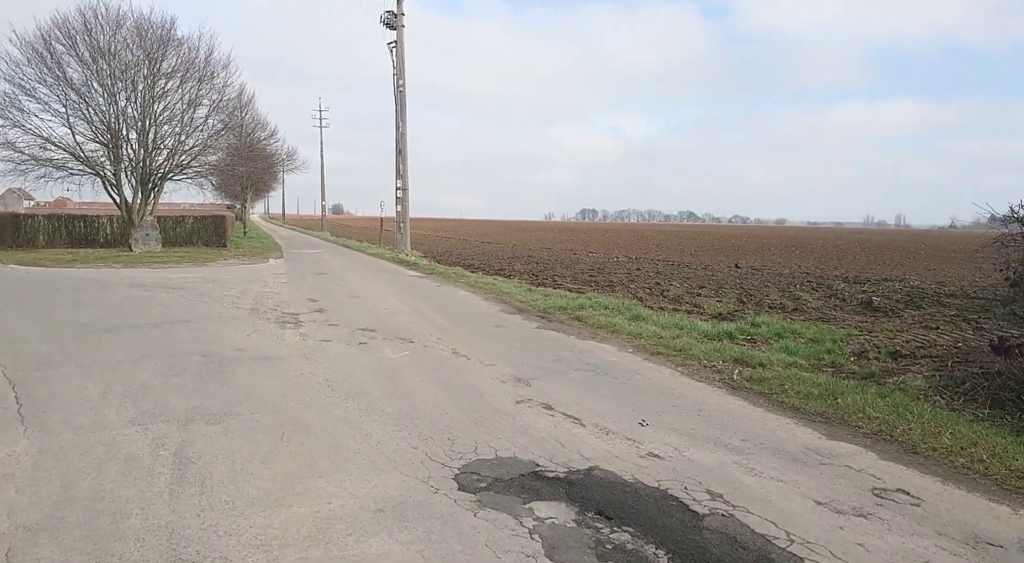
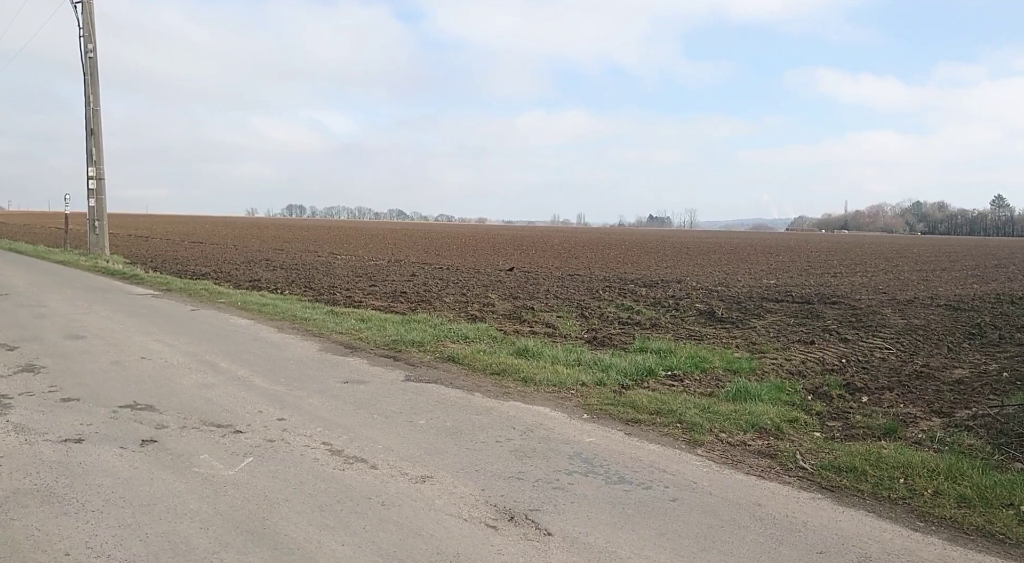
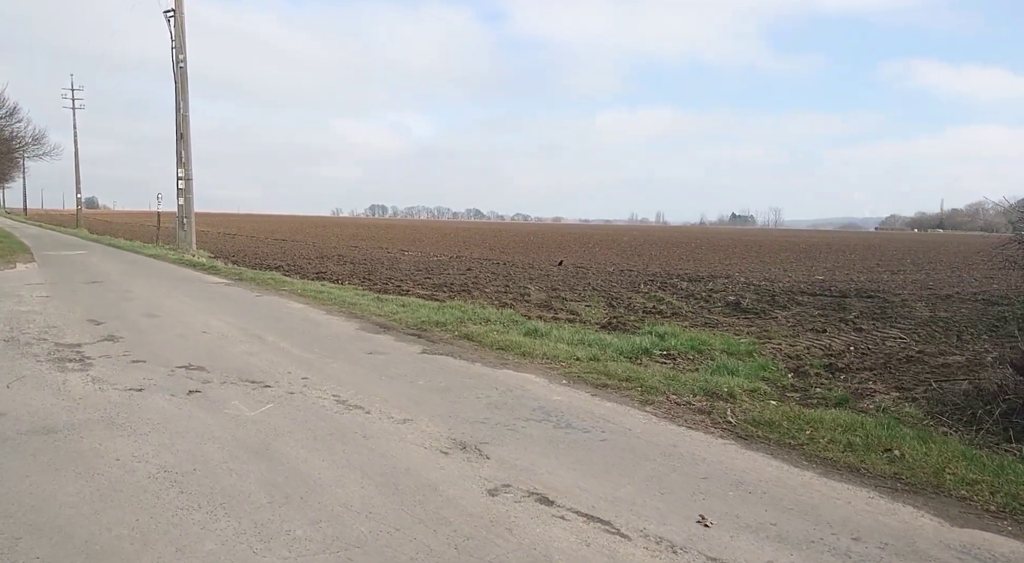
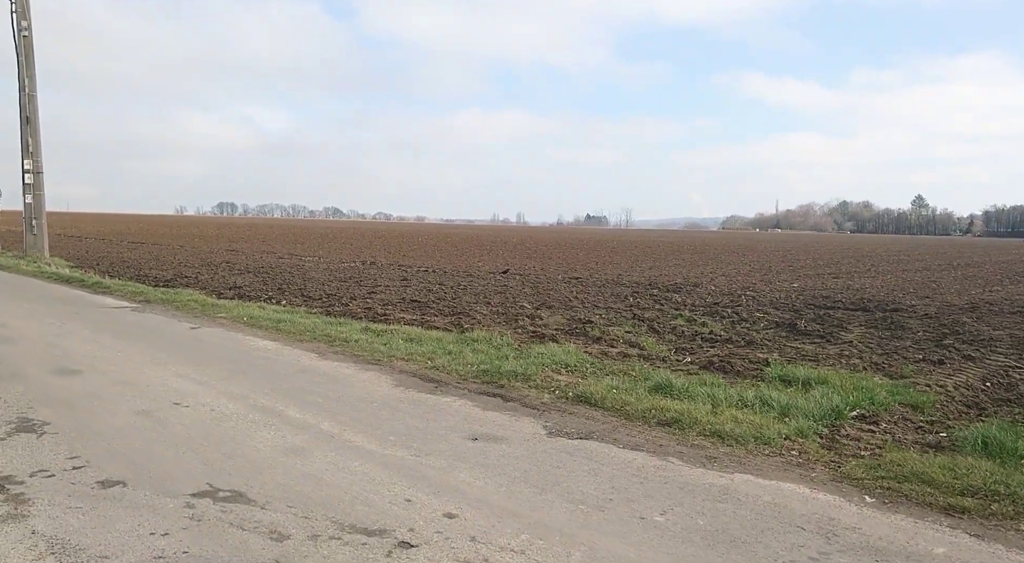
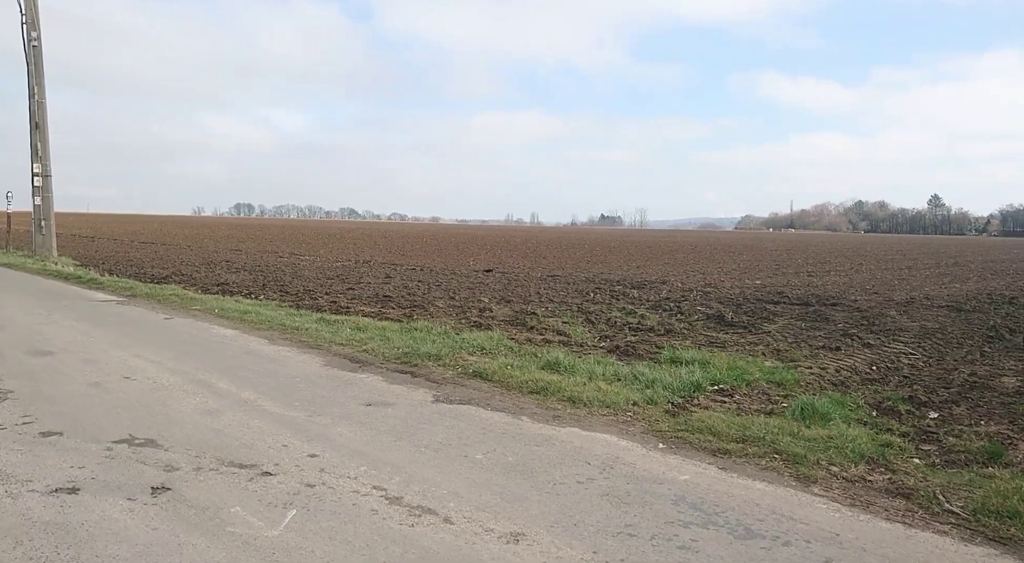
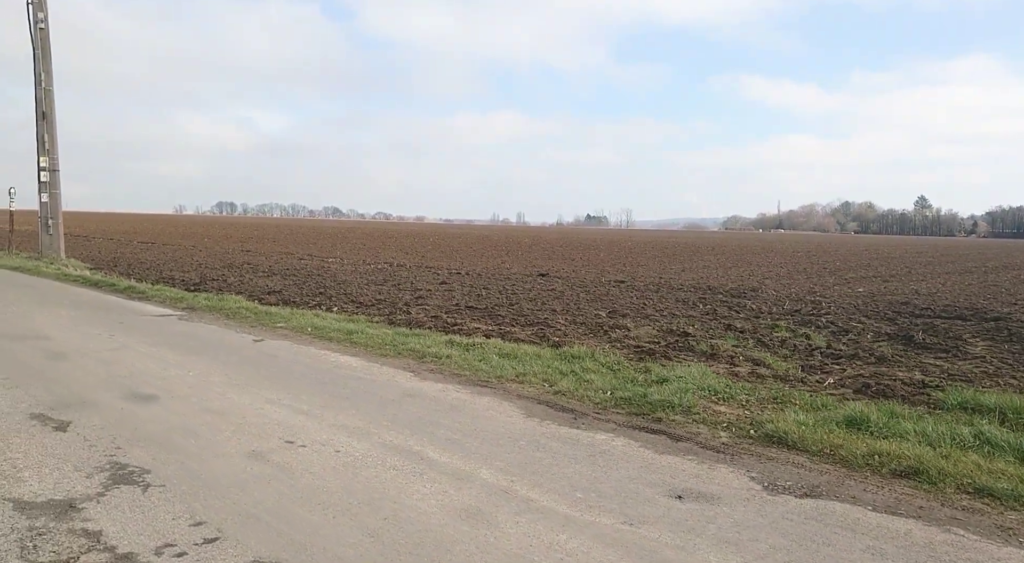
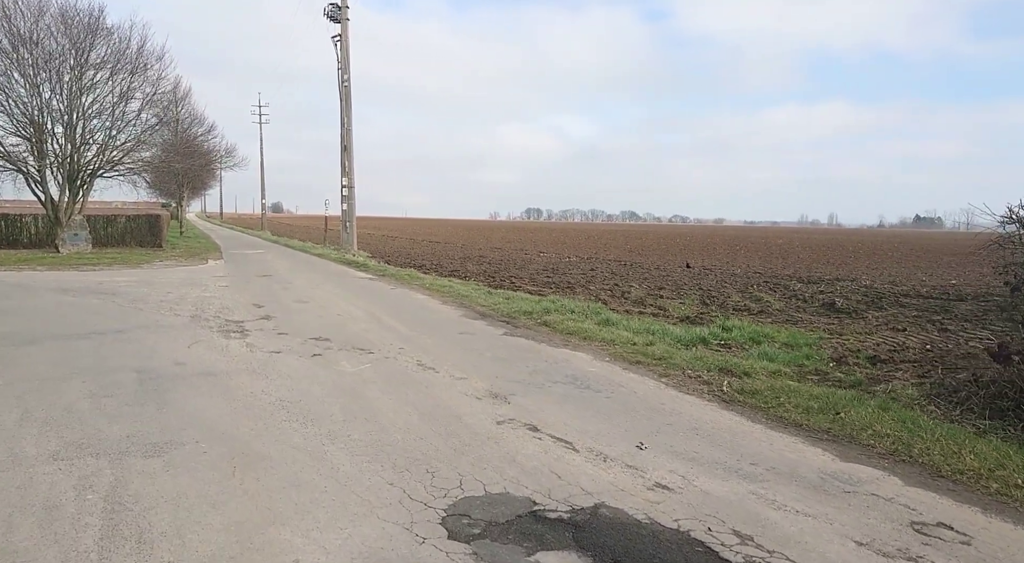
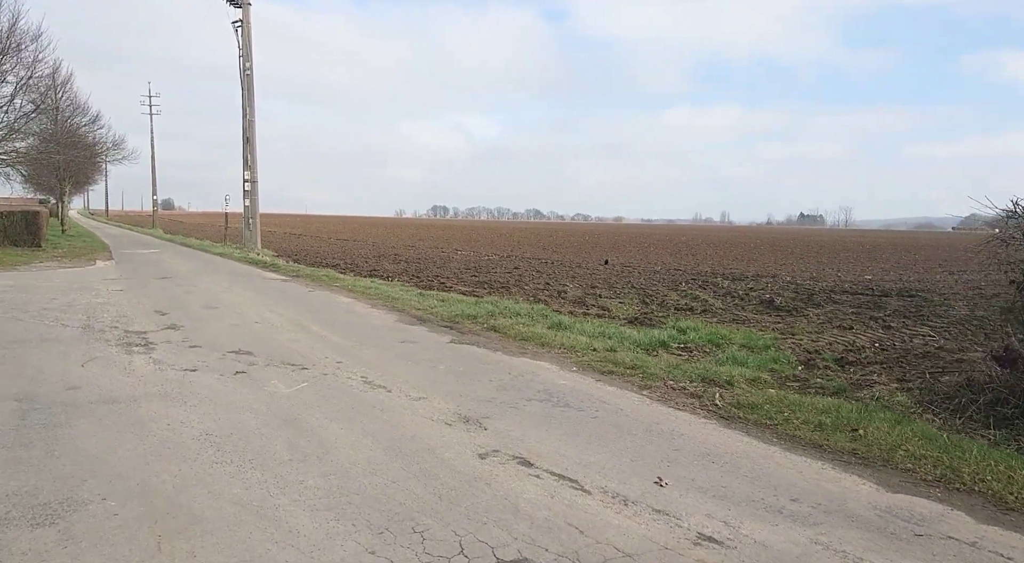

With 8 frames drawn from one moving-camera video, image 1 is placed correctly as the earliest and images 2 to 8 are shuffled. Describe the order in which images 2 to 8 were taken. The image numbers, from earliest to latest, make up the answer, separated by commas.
7, 8, 3, 2, 5, 4, 6
